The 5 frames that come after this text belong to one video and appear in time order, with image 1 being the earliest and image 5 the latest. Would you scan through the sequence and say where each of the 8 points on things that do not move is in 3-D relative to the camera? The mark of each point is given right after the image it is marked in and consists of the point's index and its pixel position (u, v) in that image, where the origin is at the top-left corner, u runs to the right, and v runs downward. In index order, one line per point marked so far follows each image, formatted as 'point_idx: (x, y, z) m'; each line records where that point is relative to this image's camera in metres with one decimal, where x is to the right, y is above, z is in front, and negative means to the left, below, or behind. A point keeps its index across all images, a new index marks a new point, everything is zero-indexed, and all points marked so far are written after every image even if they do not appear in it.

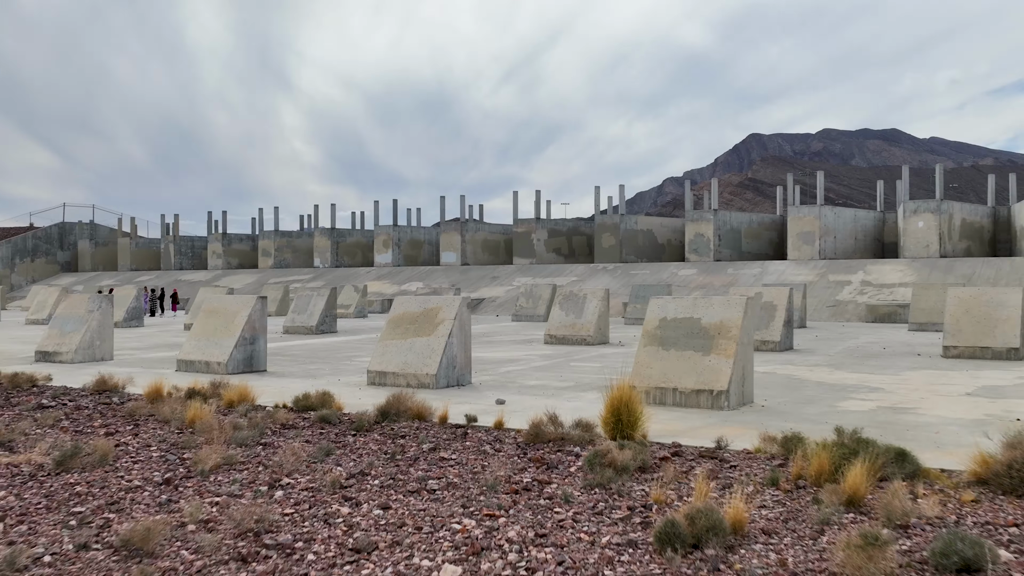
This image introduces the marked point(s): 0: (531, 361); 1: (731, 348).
0: (+0.3, -1.0, +13.6) m
1: (+1.9, -0.5, +8.5) m
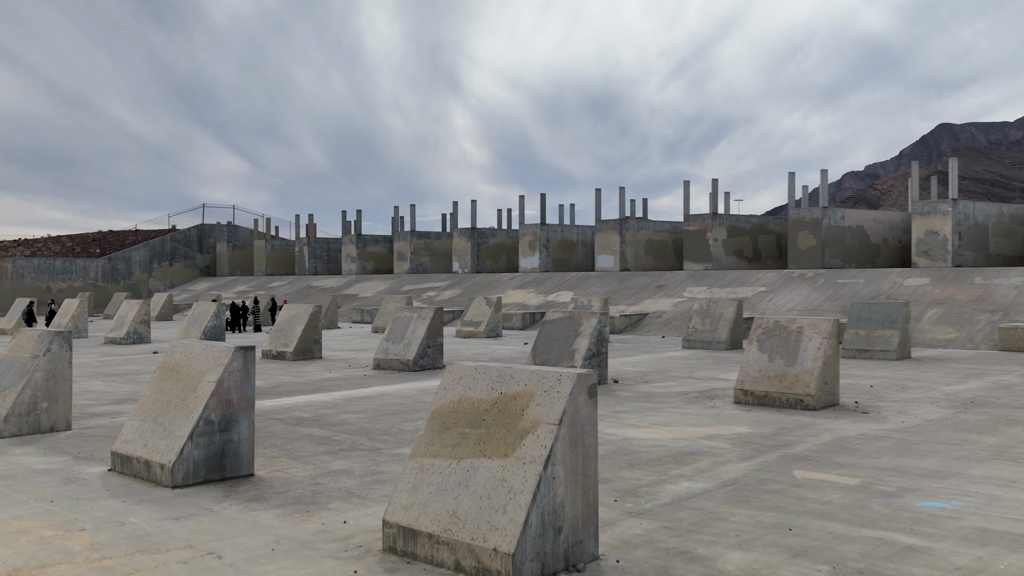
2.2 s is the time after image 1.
0: (+1.7, -1.4, +7.8) m
1: (+2.4, -0.9, +2.4) m
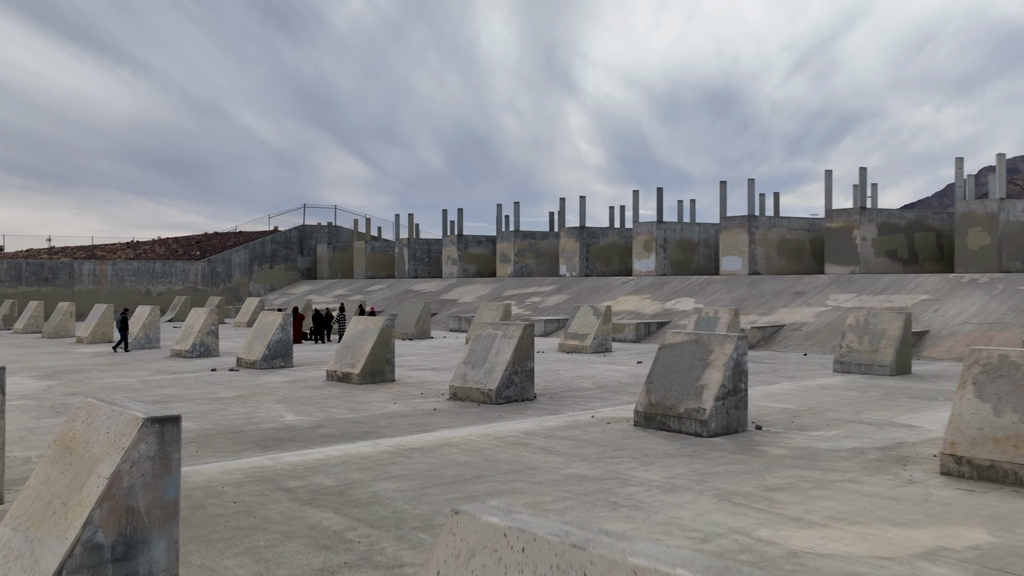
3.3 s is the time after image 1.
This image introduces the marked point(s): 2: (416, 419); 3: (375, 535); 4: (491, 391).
0: (+2.1, -1.5, +4.5) m
1: (+2.2, -1.0, -0.9) m
2: (-1.1, -1.5, +10.7) m
3: (-0.8, -1.5, +6.0) m
4: (-0.3, -1.3, +11.8) m
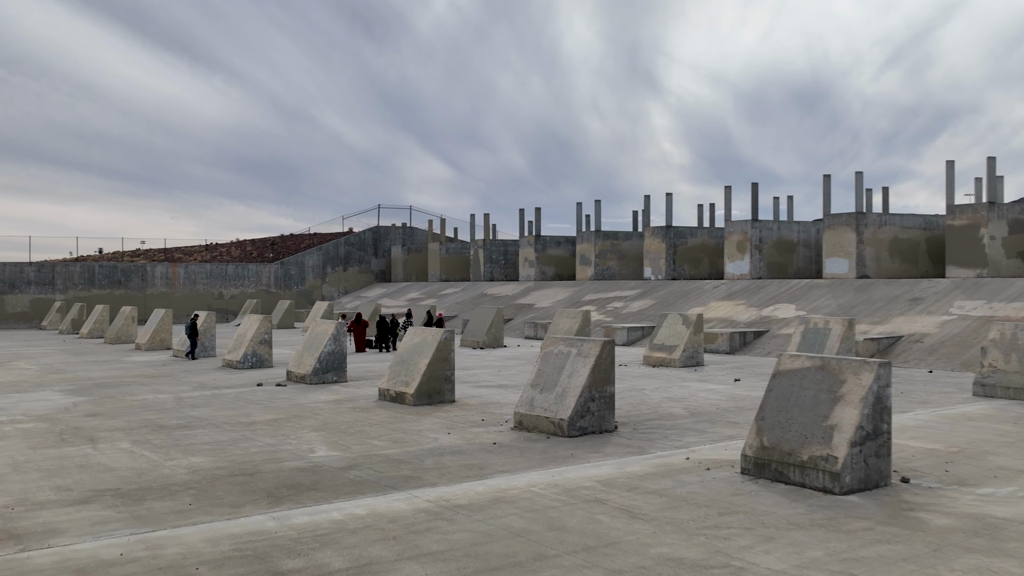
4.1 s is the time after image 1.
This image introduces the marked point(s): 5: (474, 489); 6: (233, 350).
0: (+2.3, -1.6, +2.3) m
1: (+1.9, -1.1, -3.0) m
2: (-0.4, -1.5, +8.8) m
3: (-0.6, -1.6, +4.1) m
4: (+0.5, -1.3, +9.8) m
5: (-0.3, -1.6, +7.5) m
6: (-5.3, -1.2, +18.5) m
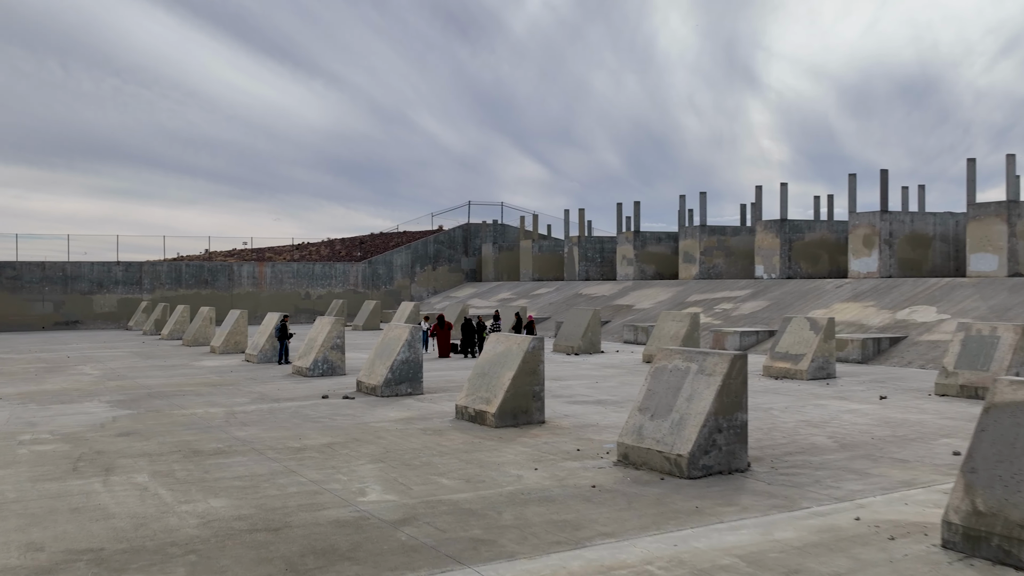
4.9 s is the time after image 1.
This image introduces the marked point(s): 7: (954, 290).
0: (+2.3, -1.6, 0.0) m
1: (+1.5, -1.1, -5.3) m
2: (+0.3, -1.5, +6.7) m
3: (-0.3, -1.6, +2.0) m
4: (+1.3, -1.3, +7.6) m
5: (+0.3, -1.6, +5.4) m
6: (-3.6, -1.2, +16.8) m
7: (+8.9, 0.0, +19.5) m
